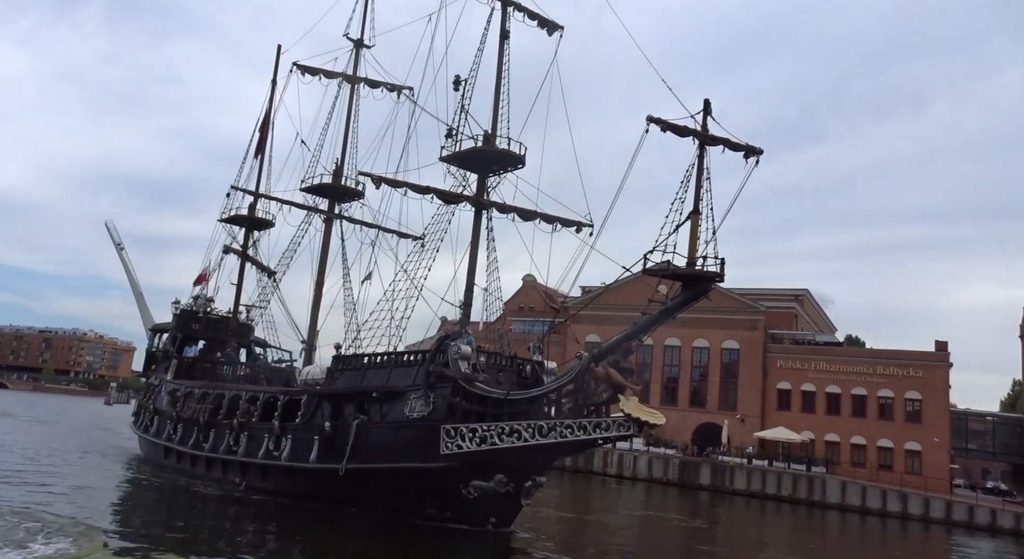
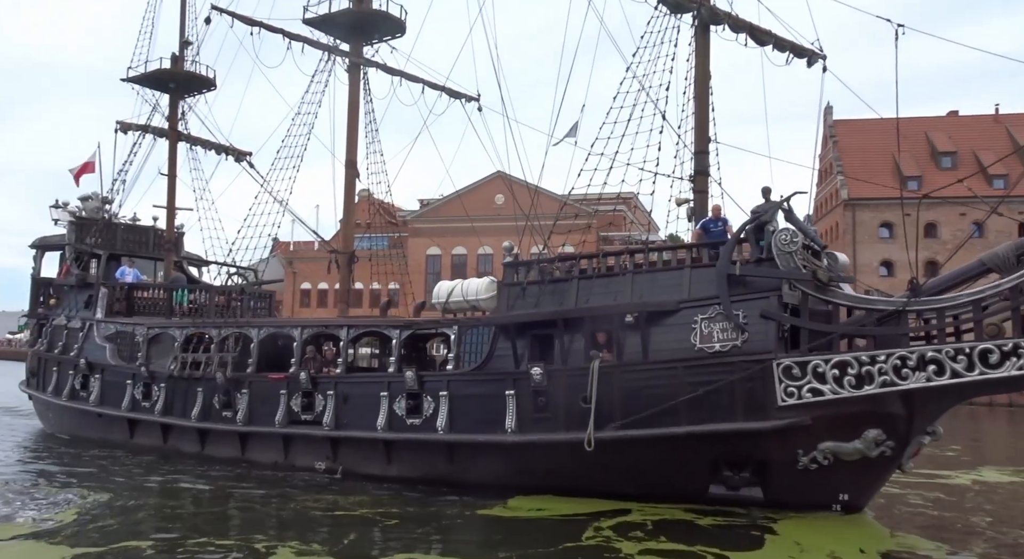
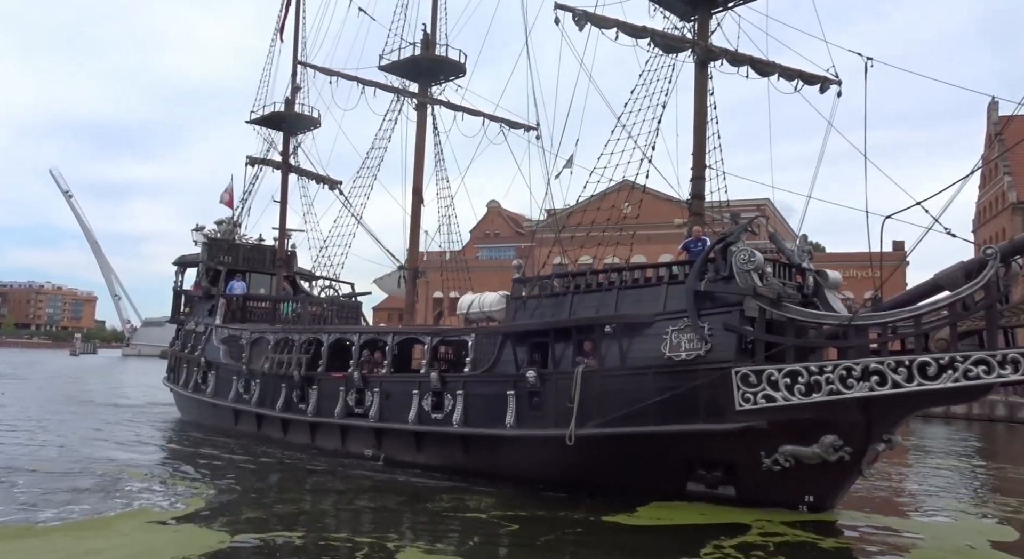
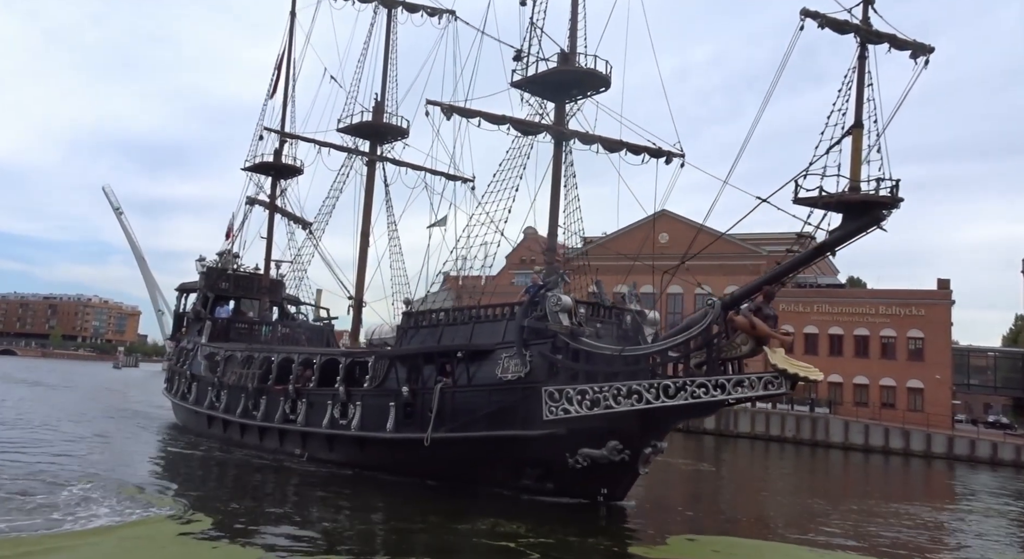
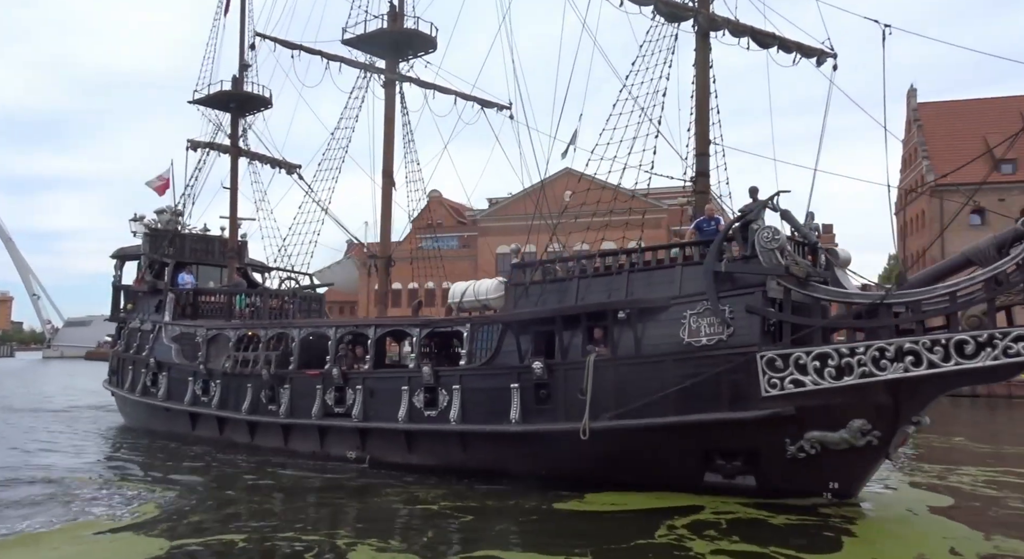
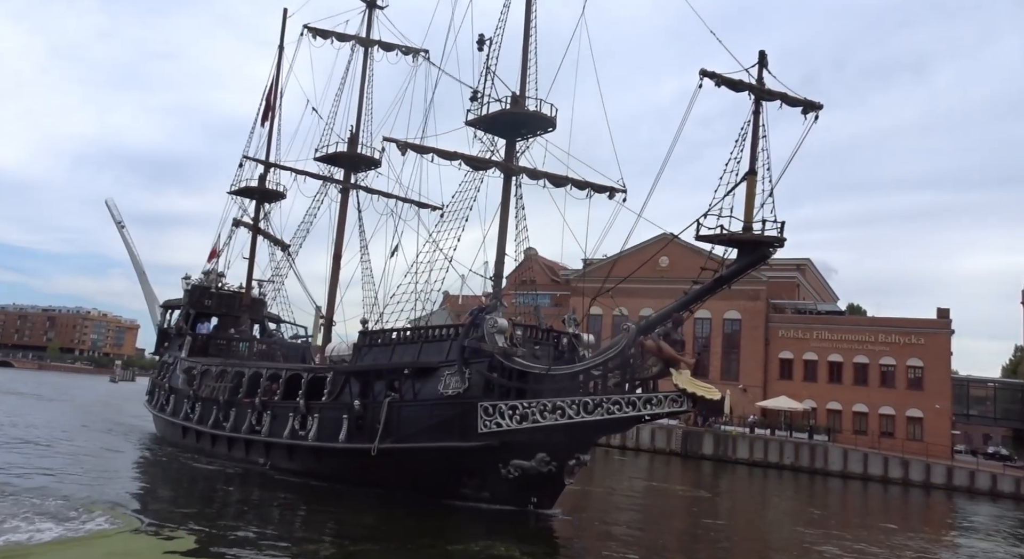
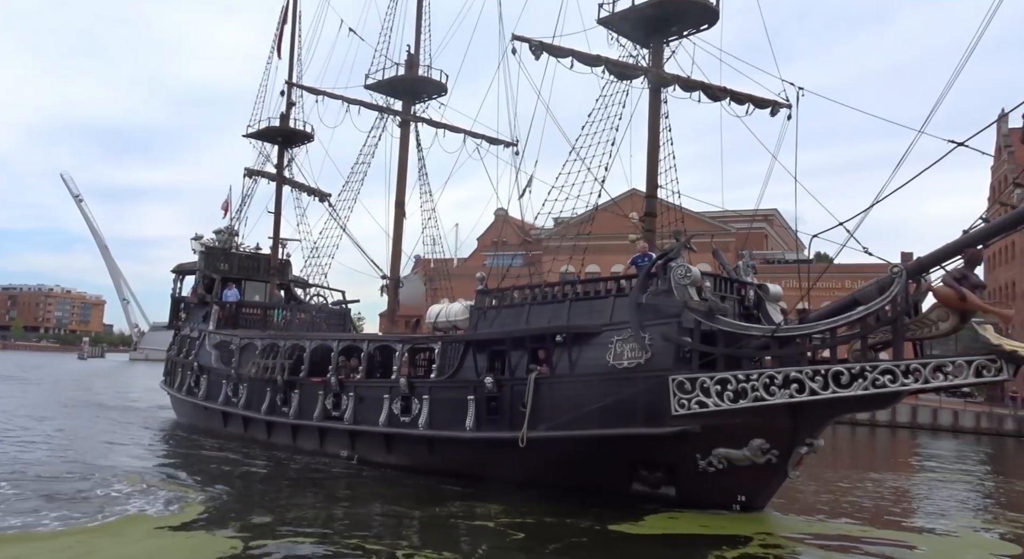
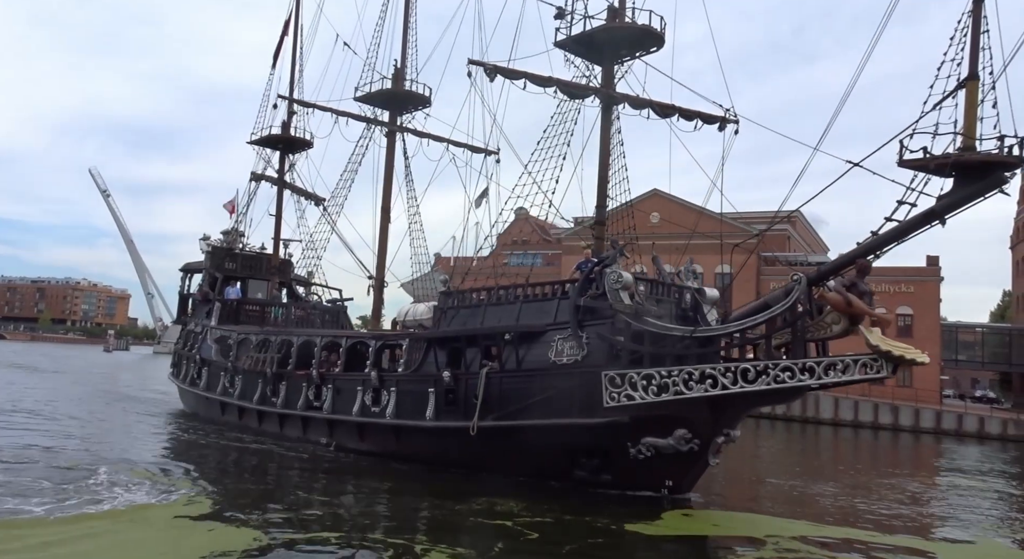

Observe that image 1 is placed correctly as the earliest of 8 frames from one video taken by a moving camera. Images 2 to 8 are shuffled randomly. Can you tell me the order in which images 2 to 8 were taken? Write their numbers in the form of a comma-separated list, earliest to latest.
6, 4, 8, 7, 3, 5, 2
